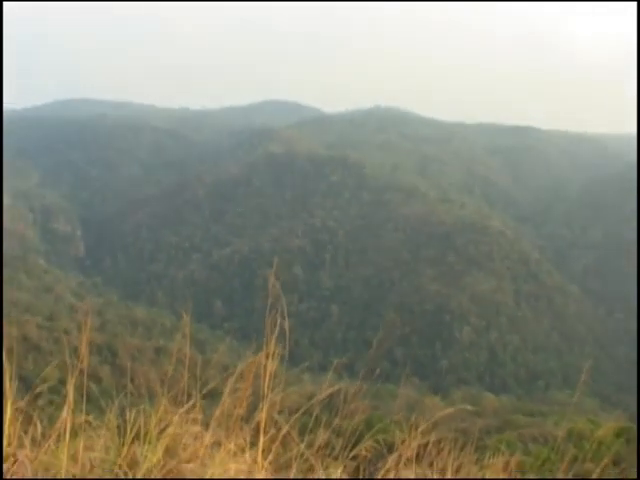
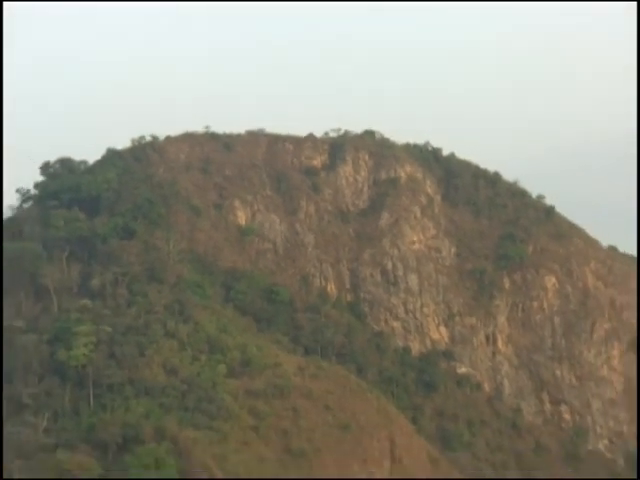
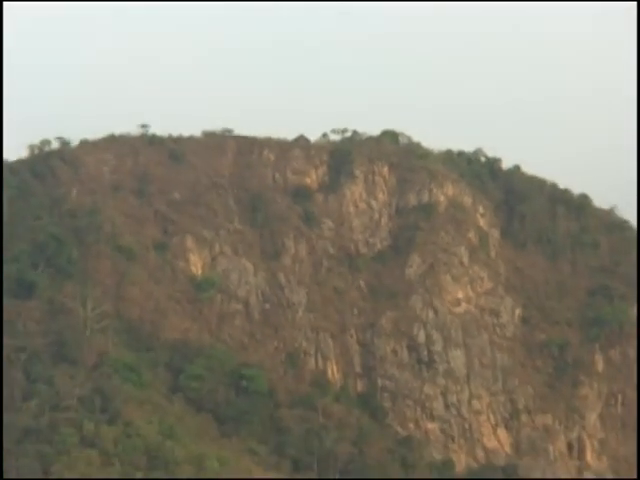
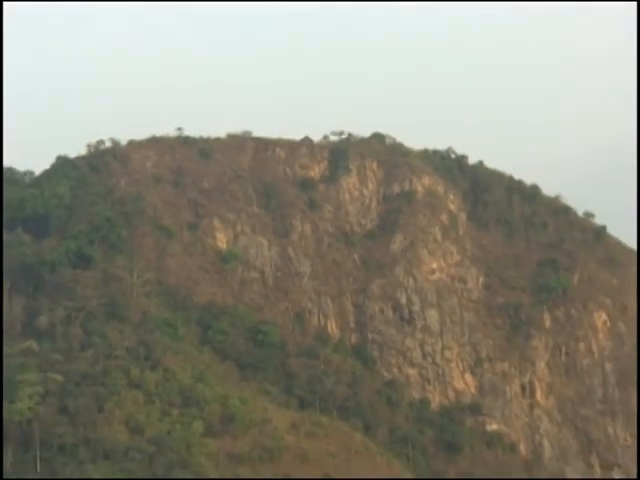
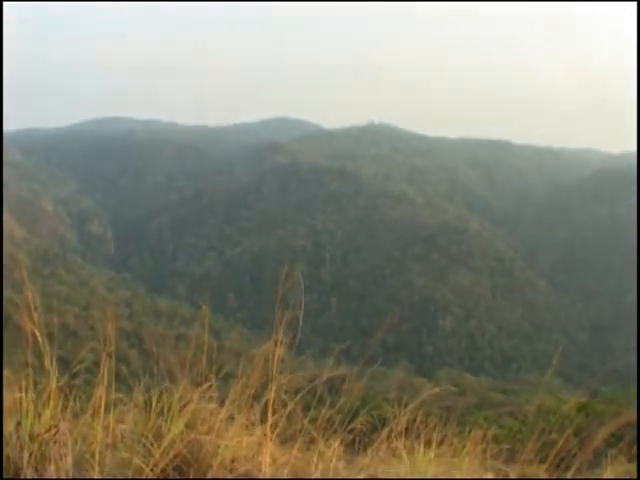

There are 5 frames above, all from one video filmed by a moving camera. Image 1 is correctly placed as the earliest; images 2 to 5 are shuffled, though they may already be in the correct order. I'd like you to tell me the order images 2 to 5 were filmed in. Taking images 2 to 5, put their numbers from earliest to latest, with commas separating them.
5, 3, 4, 2
